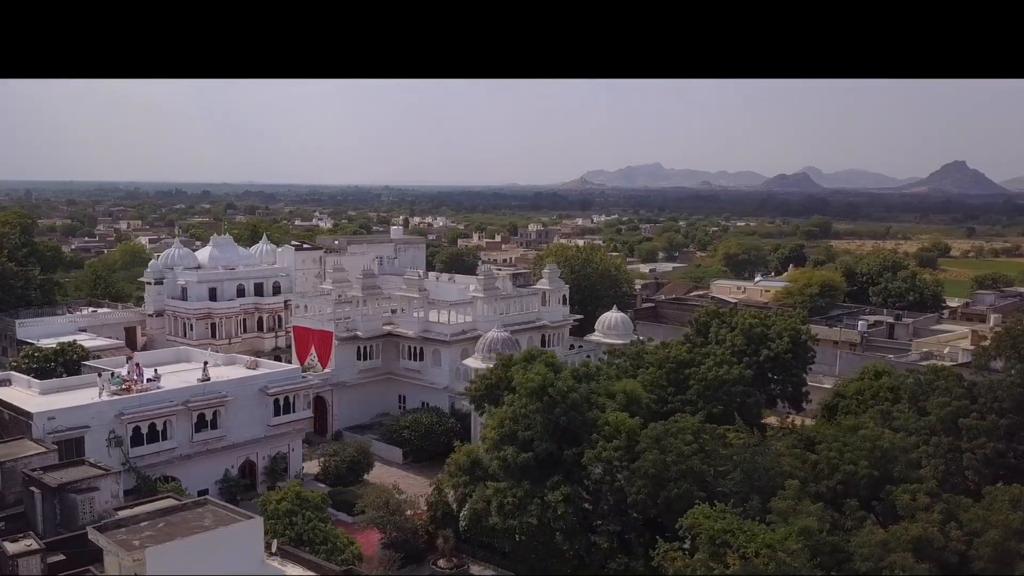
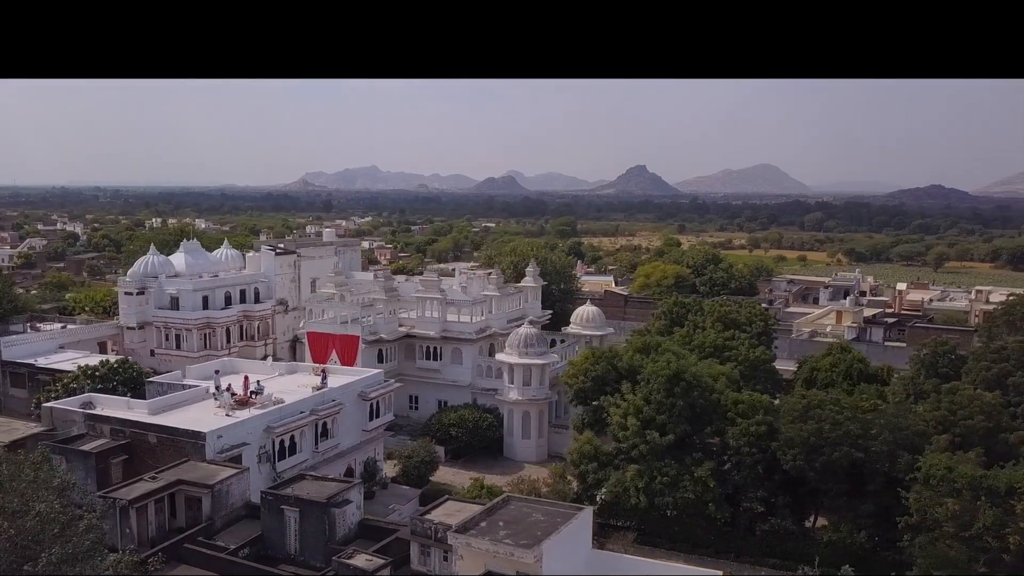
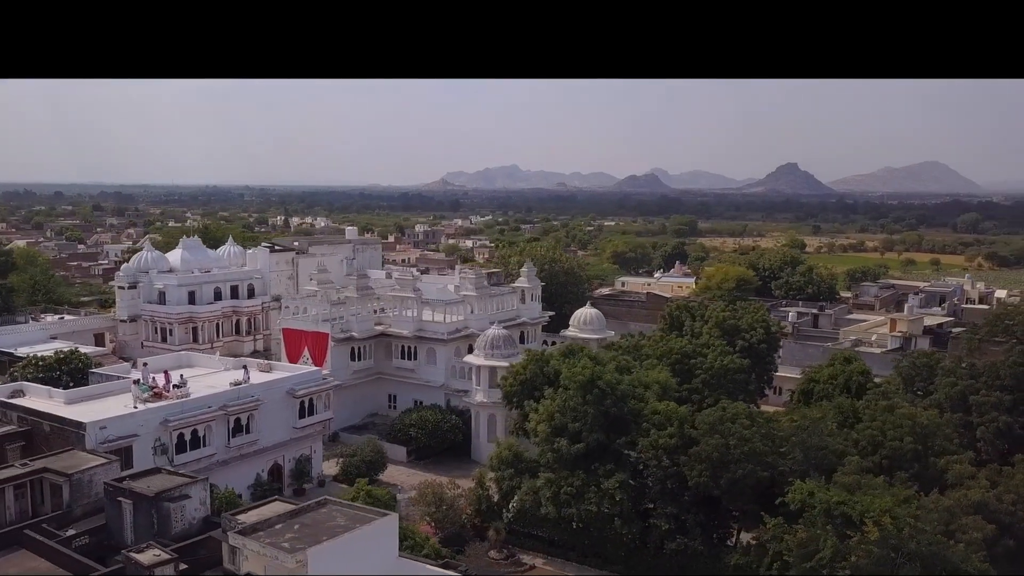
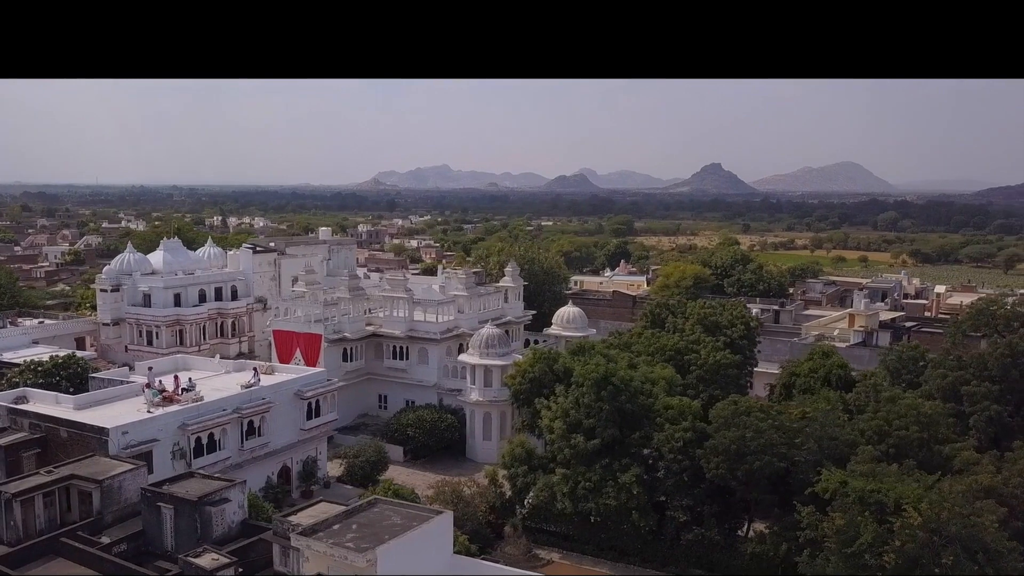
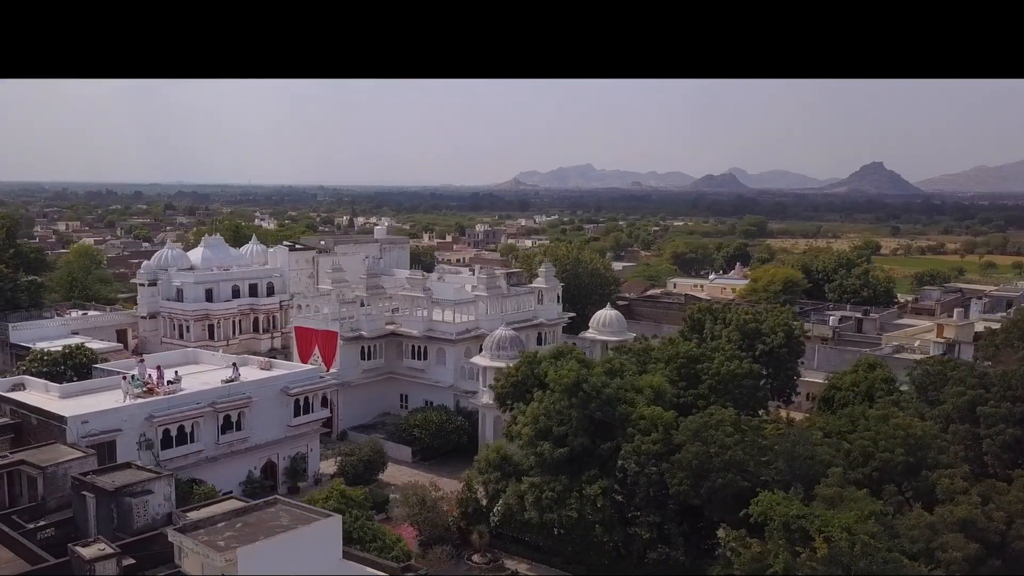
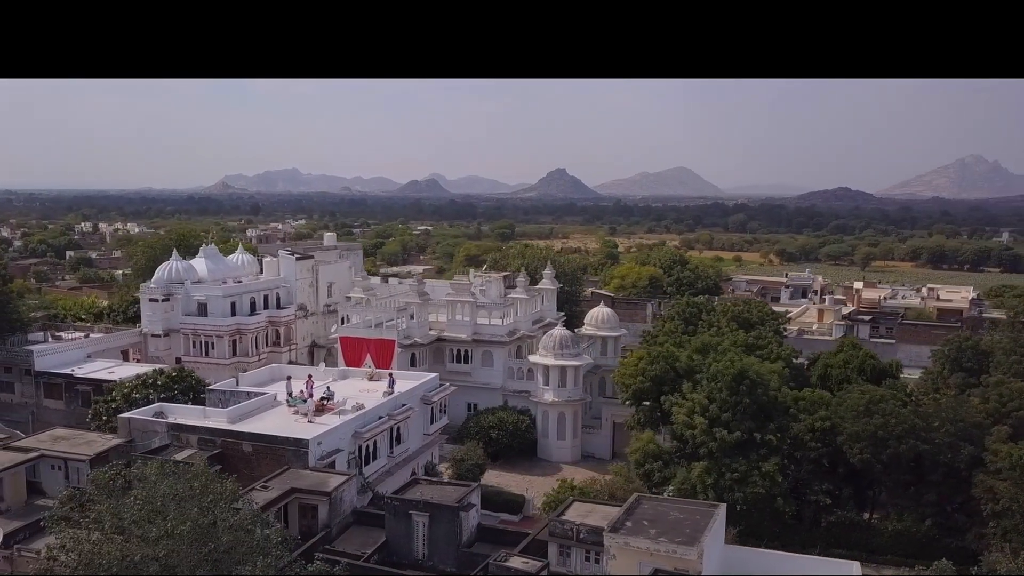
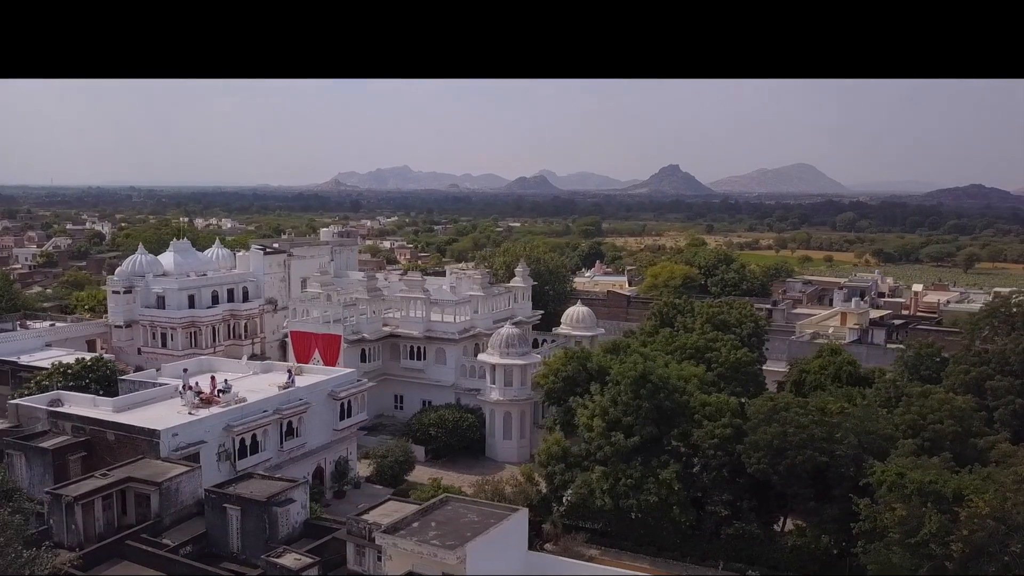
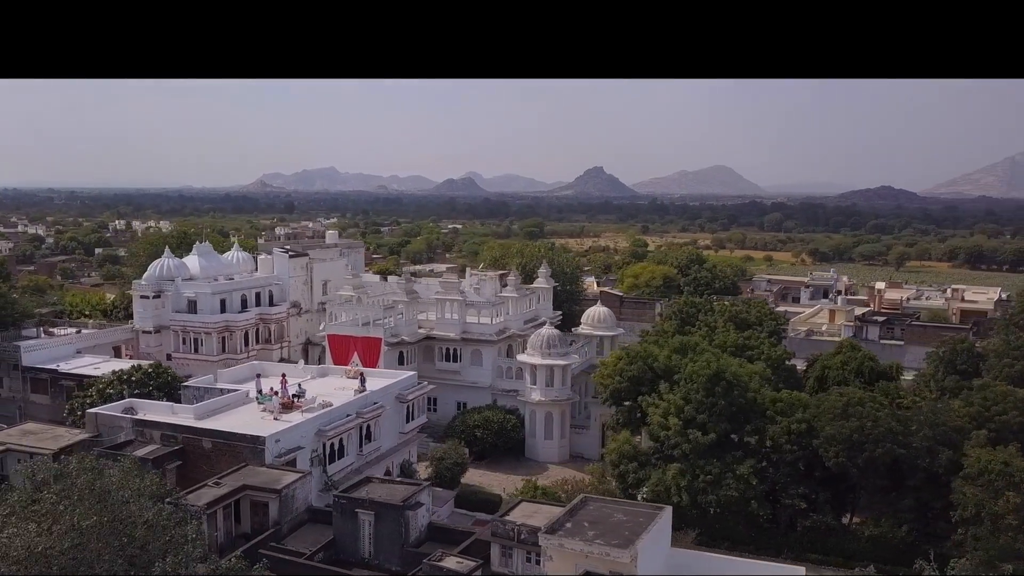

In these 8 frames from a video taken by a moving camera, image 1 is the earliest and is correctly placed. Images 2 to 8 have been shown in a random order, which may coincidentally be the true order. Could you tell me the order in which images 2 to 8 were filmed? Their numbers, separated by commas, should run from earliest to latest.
5, 3, 4, 7, 2, 8, 6
